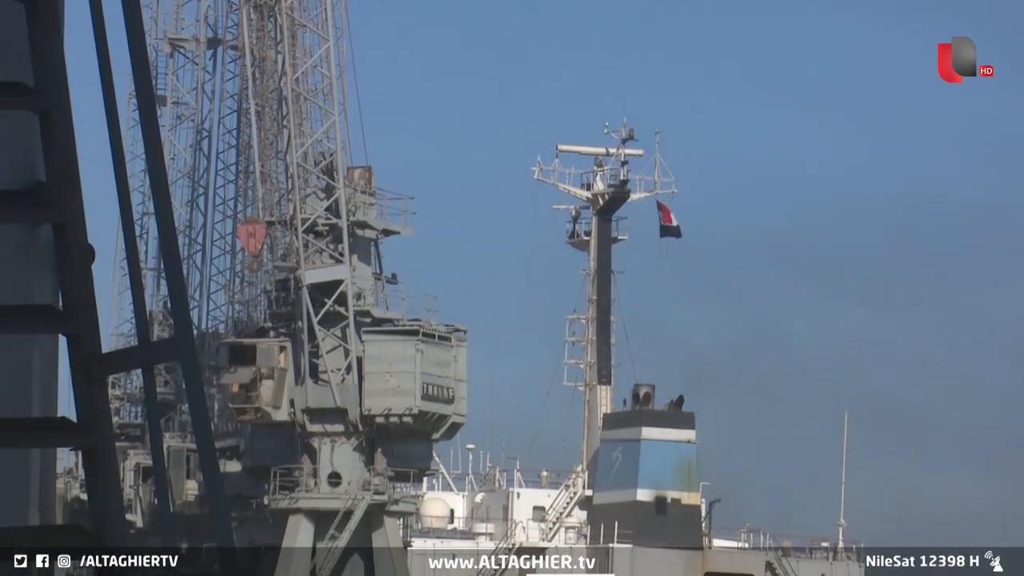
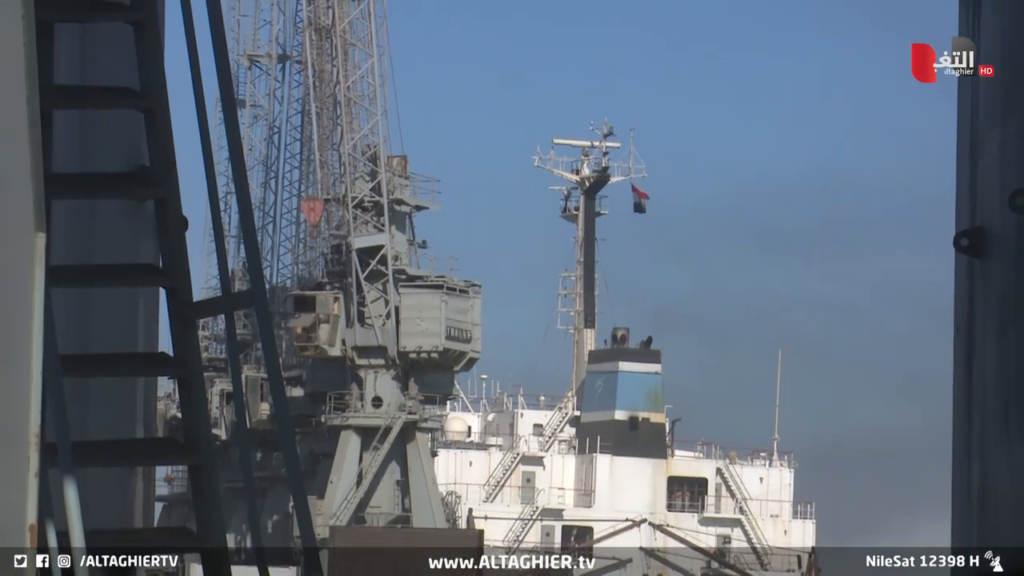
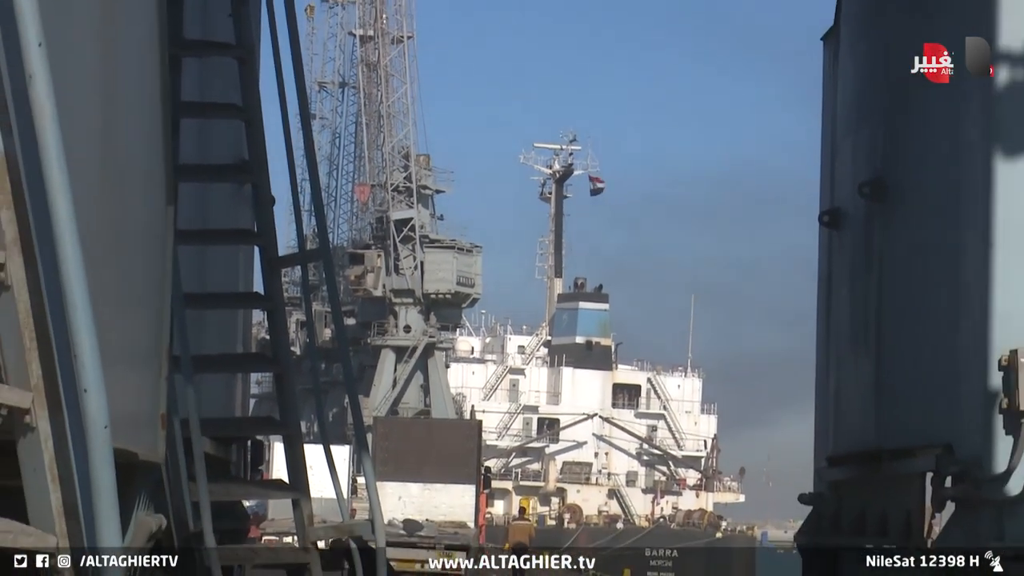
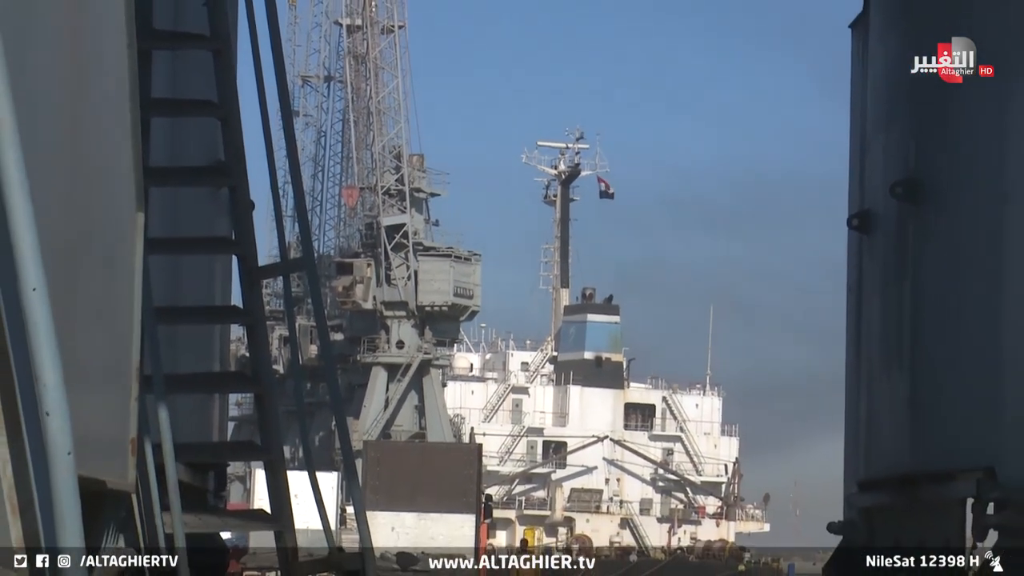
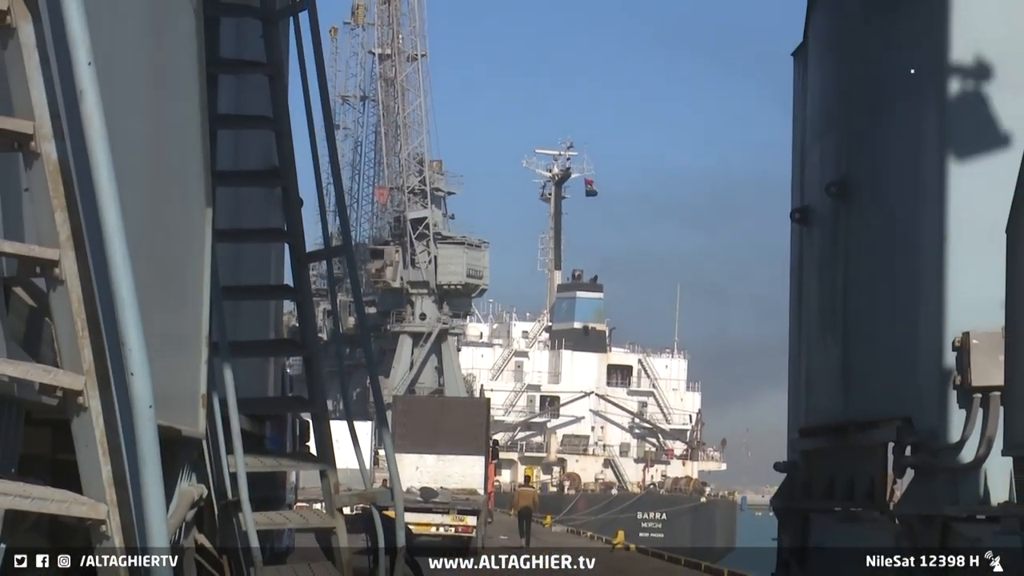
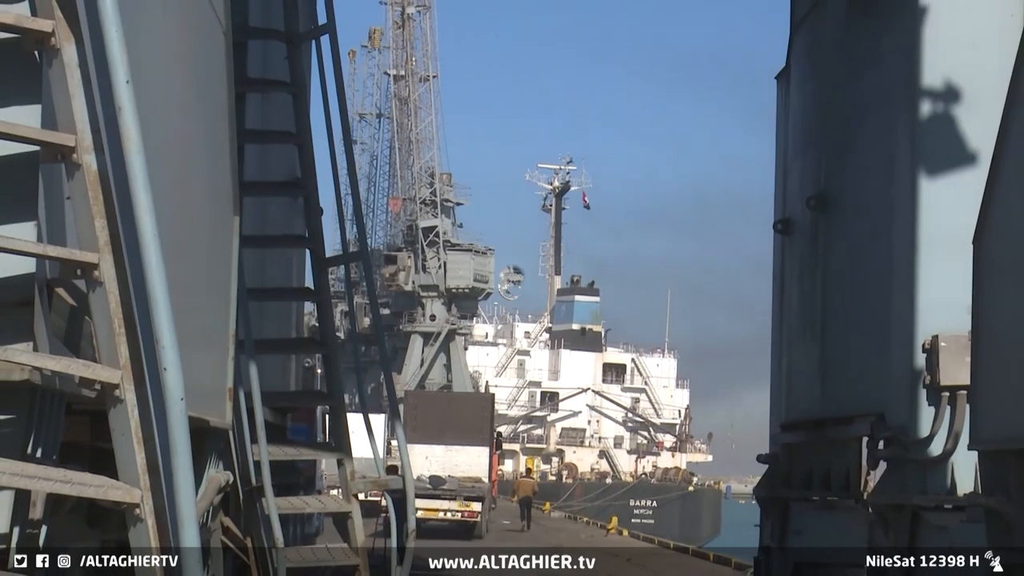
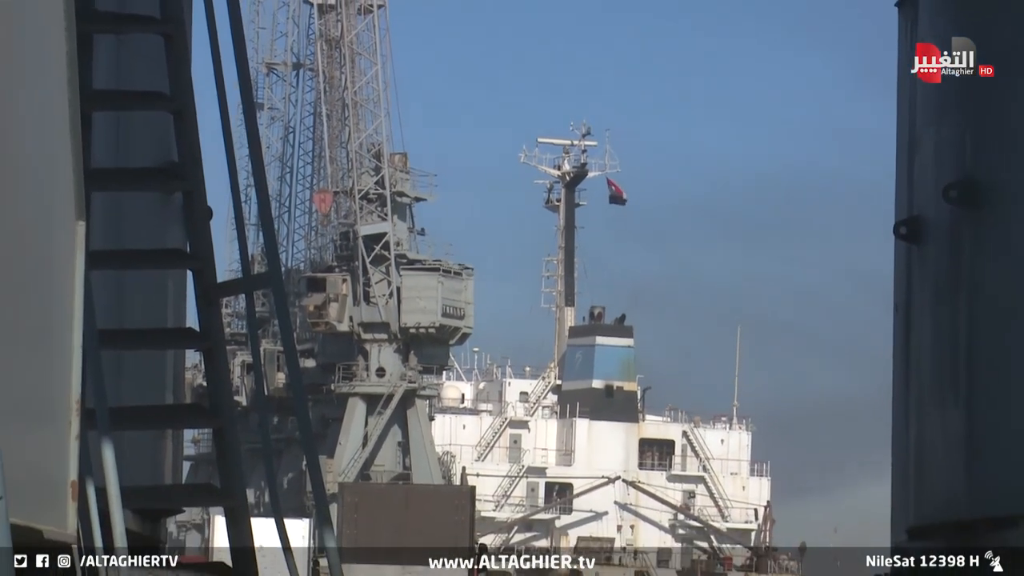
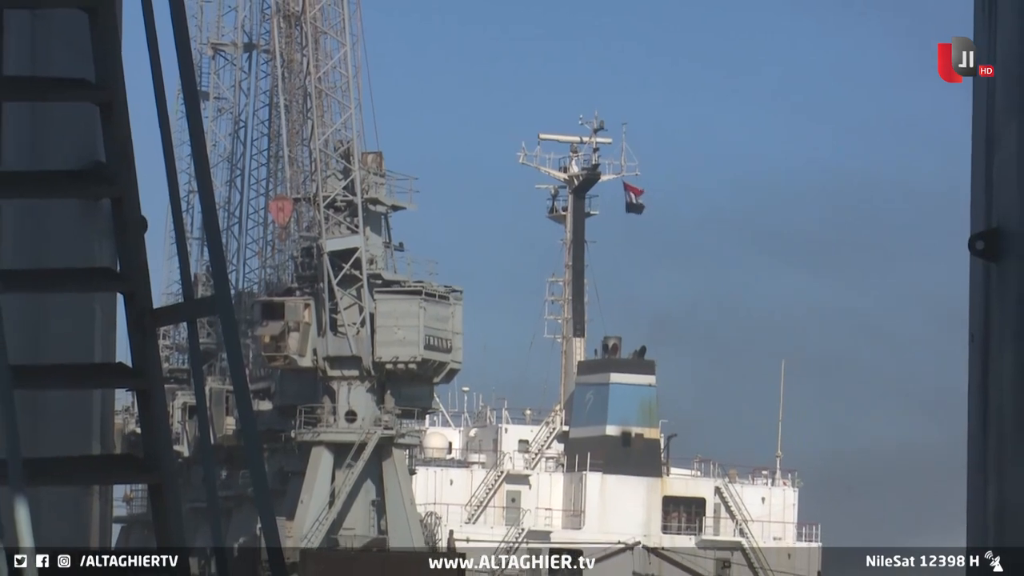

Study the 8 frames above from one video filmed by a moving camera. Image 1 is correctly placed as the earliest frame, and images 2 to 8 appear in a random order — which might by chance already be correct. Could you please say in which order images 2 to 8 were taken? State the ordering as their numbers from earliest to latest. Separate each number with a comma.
8, 2, 7, 4, 3, 5, 6
